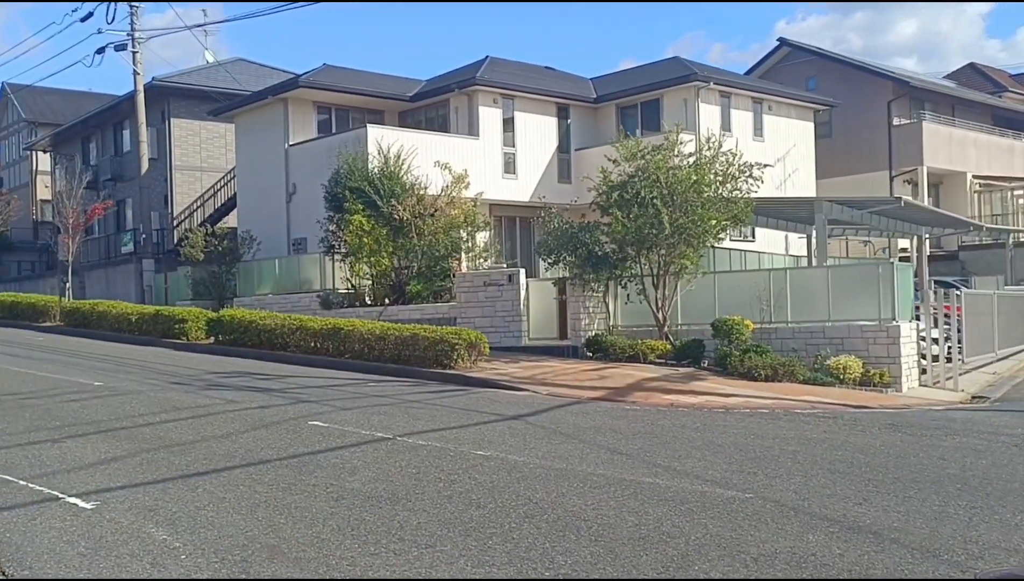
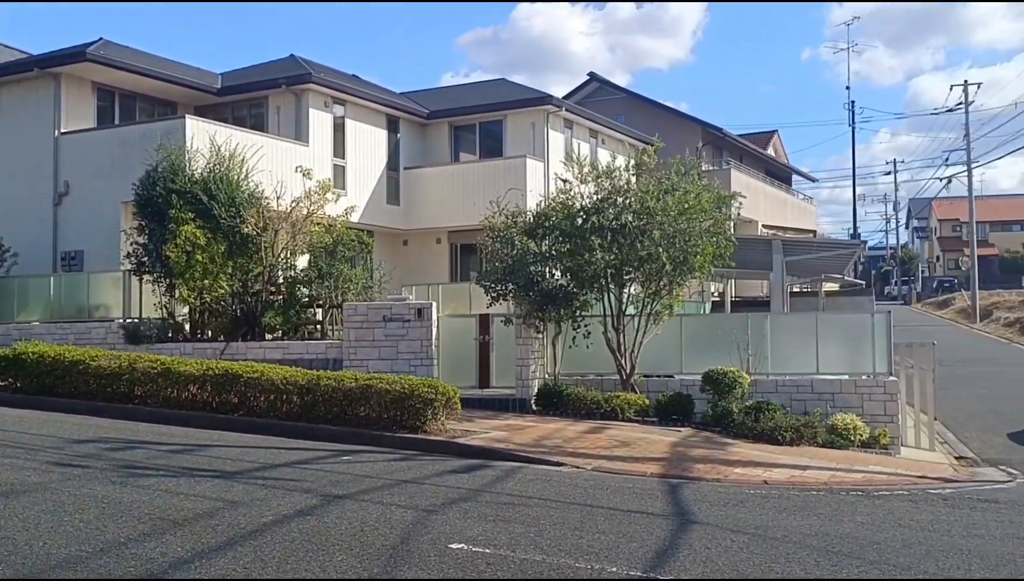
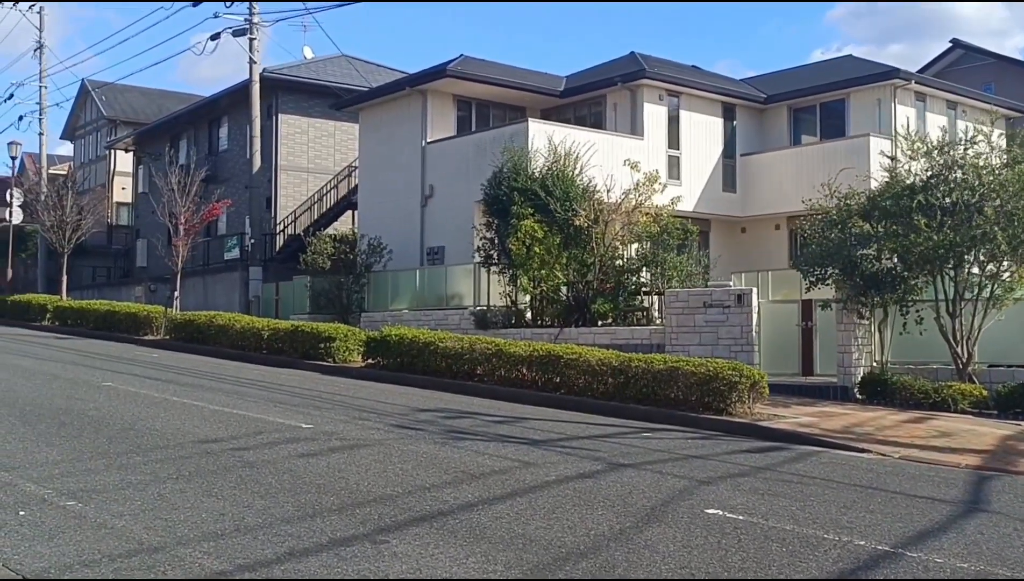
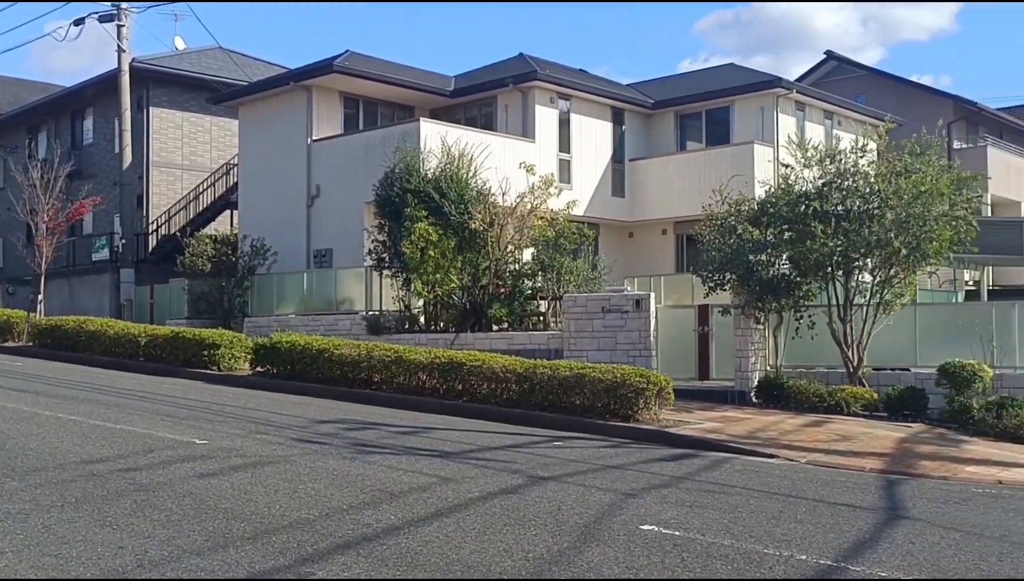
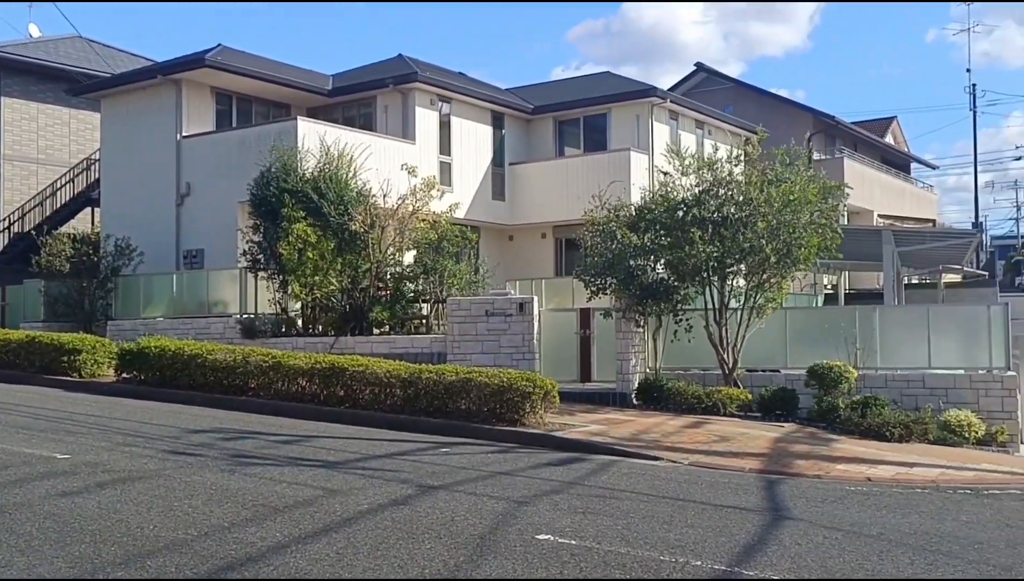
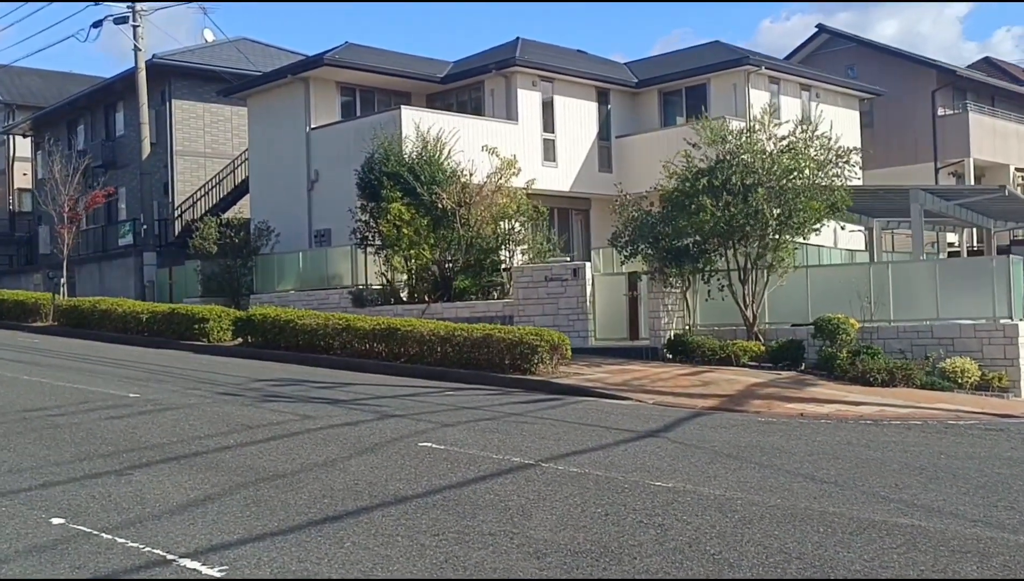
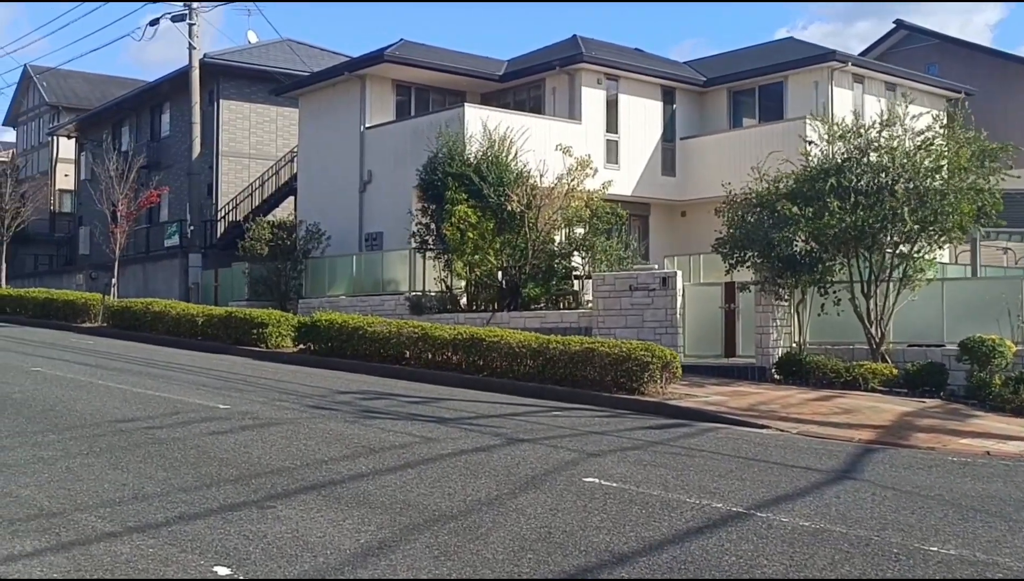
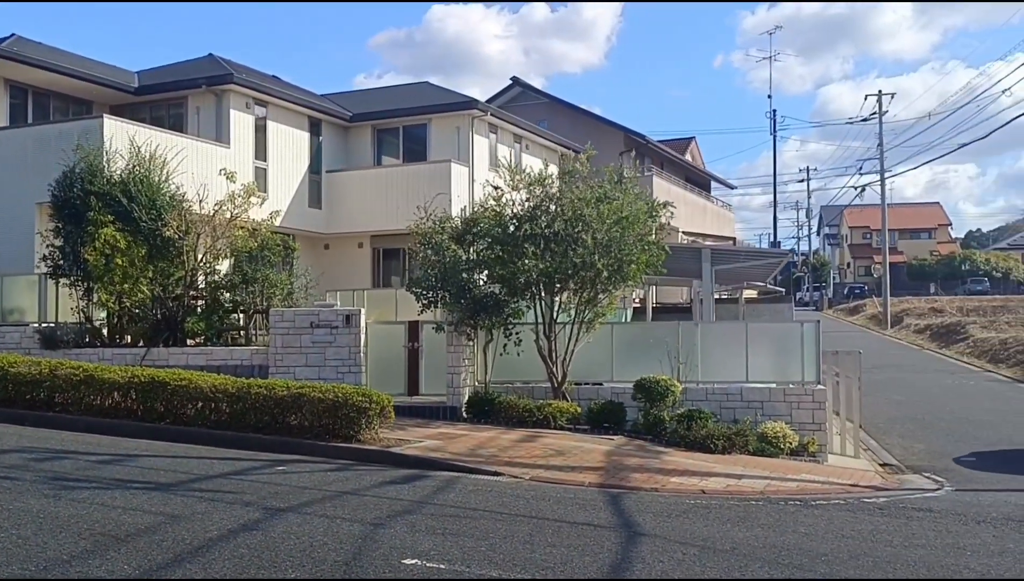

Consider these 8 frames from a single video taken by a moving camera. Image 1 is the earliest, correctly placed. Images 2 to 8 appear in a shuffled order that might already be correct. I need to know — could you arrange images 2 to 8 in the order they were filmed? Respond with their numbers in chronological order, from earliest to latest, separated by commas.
6, 7, 3, 4, 5, 2, 8
